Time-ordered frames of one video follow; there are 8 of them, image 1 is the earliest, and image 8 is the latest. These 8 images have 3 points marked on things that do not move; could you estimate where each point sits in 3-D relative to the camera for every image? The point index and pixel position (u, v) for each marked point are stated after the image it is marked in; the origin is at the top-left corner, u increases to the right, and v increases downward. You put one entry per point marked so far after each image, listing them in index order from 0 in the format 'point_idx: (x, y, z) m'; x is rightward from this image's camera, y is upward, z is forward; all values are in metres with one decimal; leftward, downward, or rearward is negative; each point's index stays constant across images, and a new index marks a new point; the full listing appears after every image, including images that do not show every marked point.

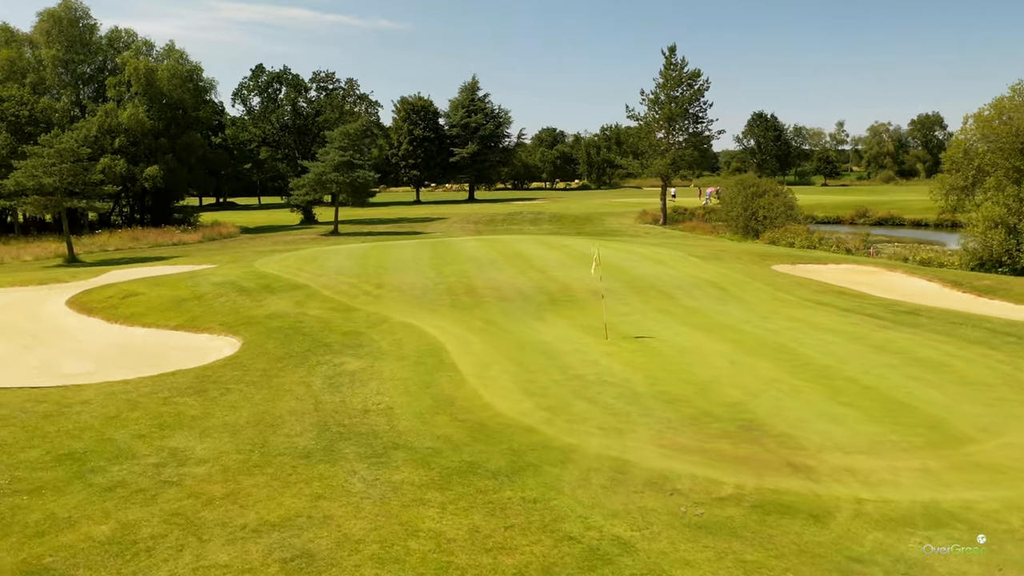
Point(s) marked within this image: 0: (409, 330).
0: (-1.7, -0.7, +14.2) m
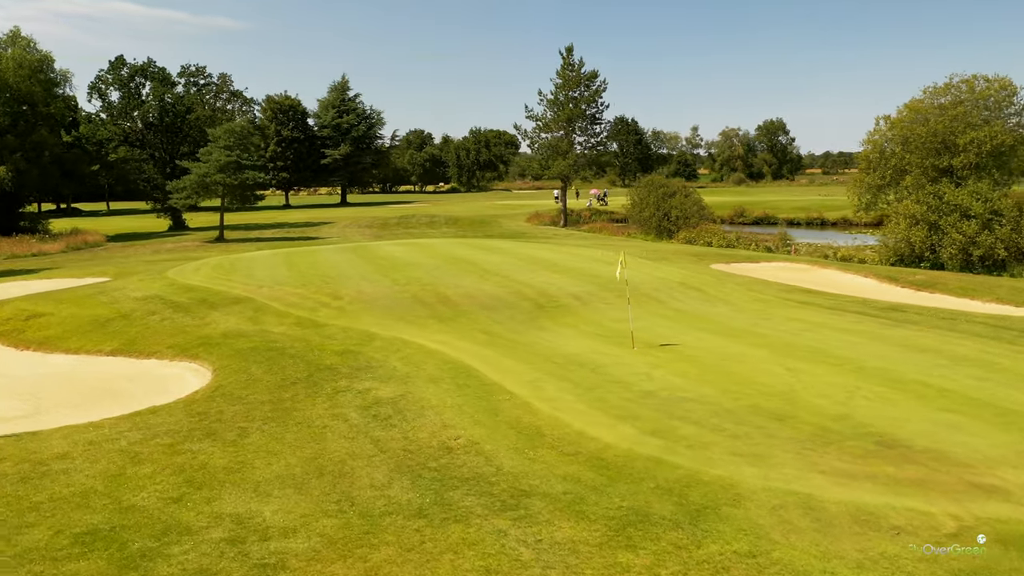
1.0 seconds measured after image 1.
0: (-1.5, -0.9, +12.5) m
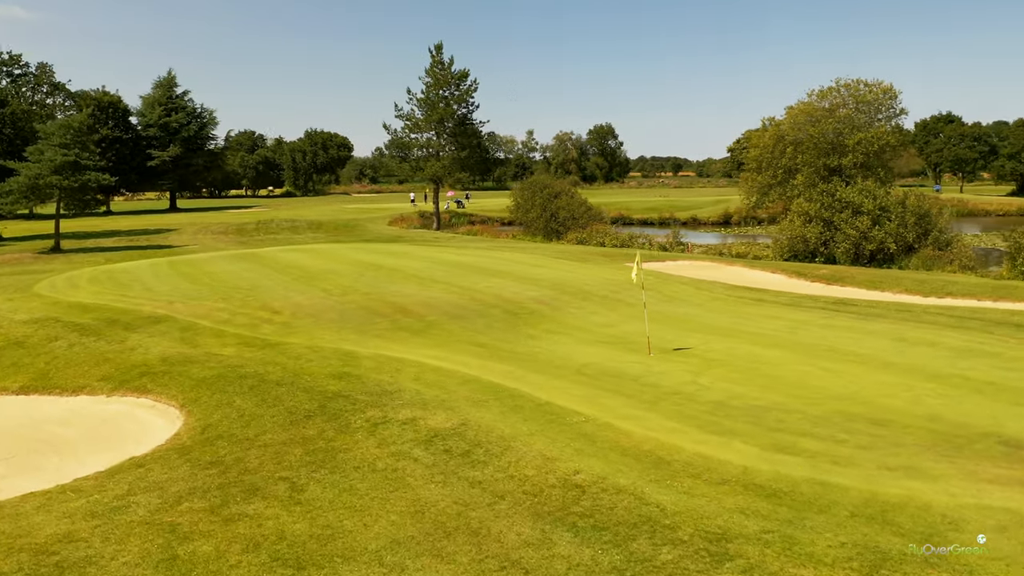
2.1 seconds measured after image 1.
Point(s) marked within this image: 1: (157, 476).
0: (-1.3, -1.0, +11.0) m
1: (-3.2, -1.7, +7.4) m
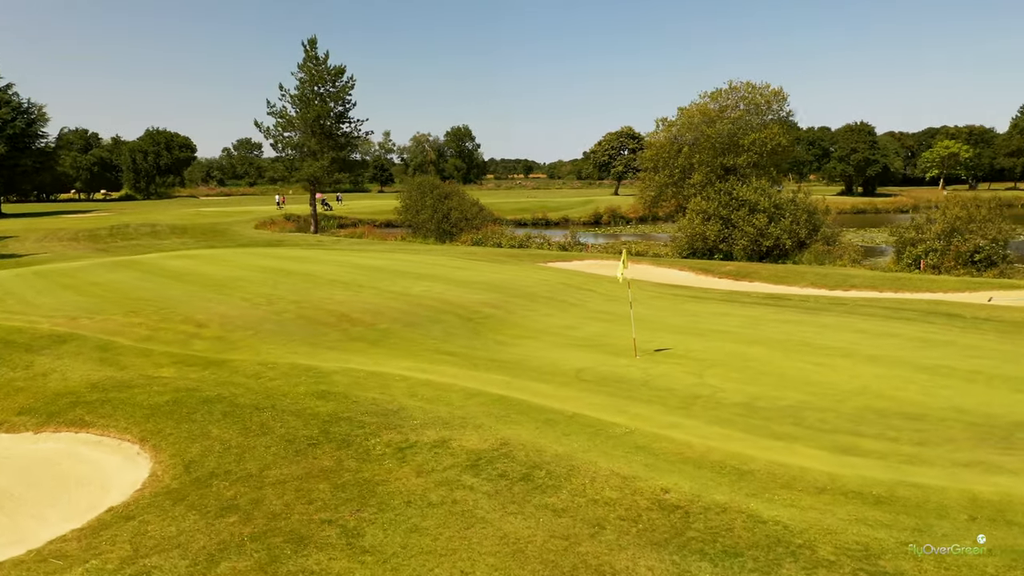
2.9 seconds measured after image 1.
0: (-1.4, -1.1, +10.0) m
1: (-2.6, -1.8, +6.1) m
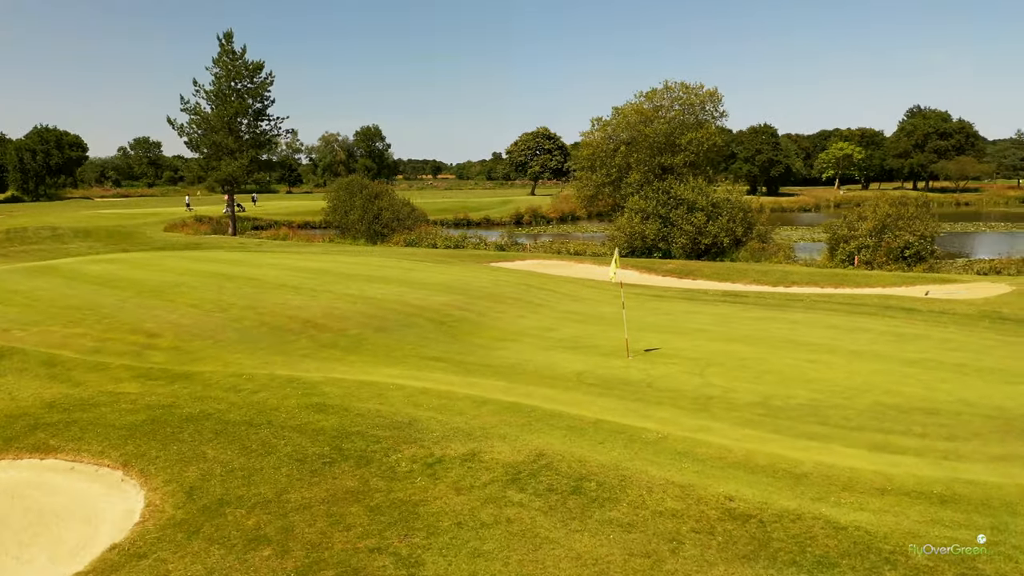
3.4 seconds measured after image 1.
0: (-1.4, -1.1, +9.4) m
1: (-2.2, -1.9, +5.4) m
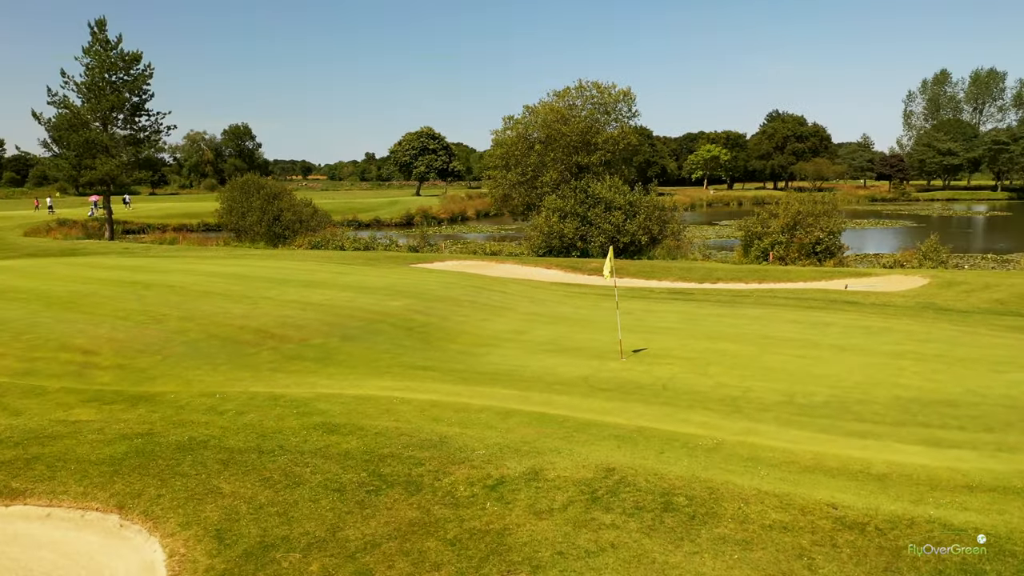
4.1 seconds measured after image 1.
0: (-1.3, -1.2, +8.6) m
1: (-1.4, -1.9, +4.5) m
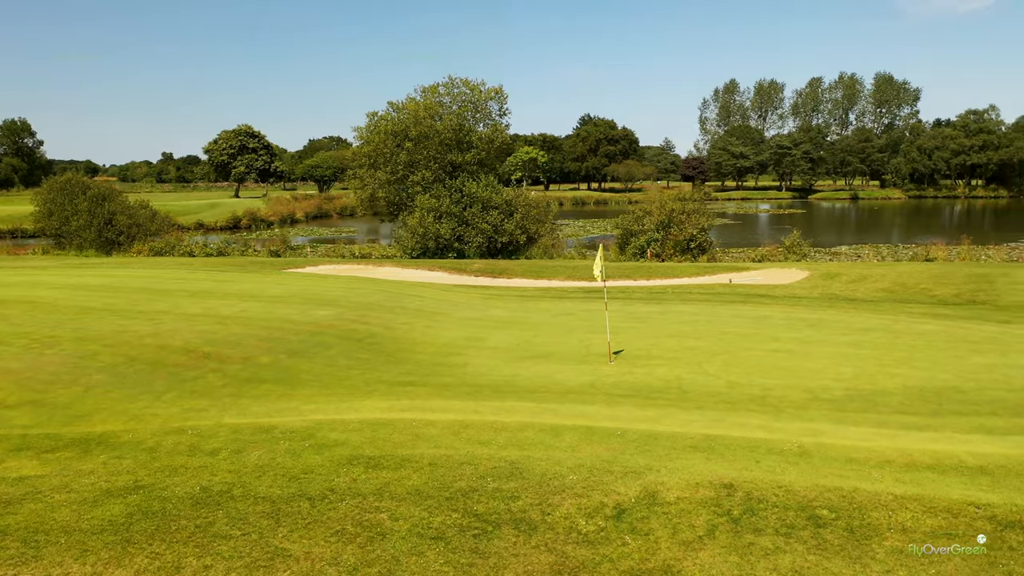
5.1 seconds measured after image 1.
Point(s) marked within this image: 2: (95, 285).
0: (-1.0, -1.2, +7.5) m
1: (-0.1, -2.0, +3.6) m
2: (-8.2, 0.0, +16.2) m
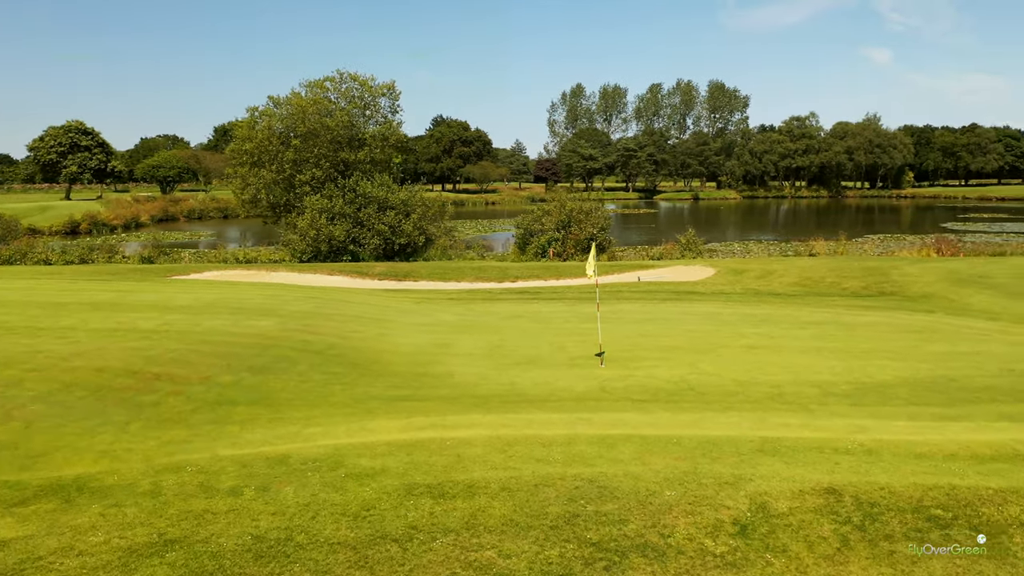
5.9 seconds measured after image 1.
0: (-0.6, -1.3, +6.8) m
1: (+1.0, -2.0, +3.1) m
2: (-9.4, -0.2, +13.9) m
